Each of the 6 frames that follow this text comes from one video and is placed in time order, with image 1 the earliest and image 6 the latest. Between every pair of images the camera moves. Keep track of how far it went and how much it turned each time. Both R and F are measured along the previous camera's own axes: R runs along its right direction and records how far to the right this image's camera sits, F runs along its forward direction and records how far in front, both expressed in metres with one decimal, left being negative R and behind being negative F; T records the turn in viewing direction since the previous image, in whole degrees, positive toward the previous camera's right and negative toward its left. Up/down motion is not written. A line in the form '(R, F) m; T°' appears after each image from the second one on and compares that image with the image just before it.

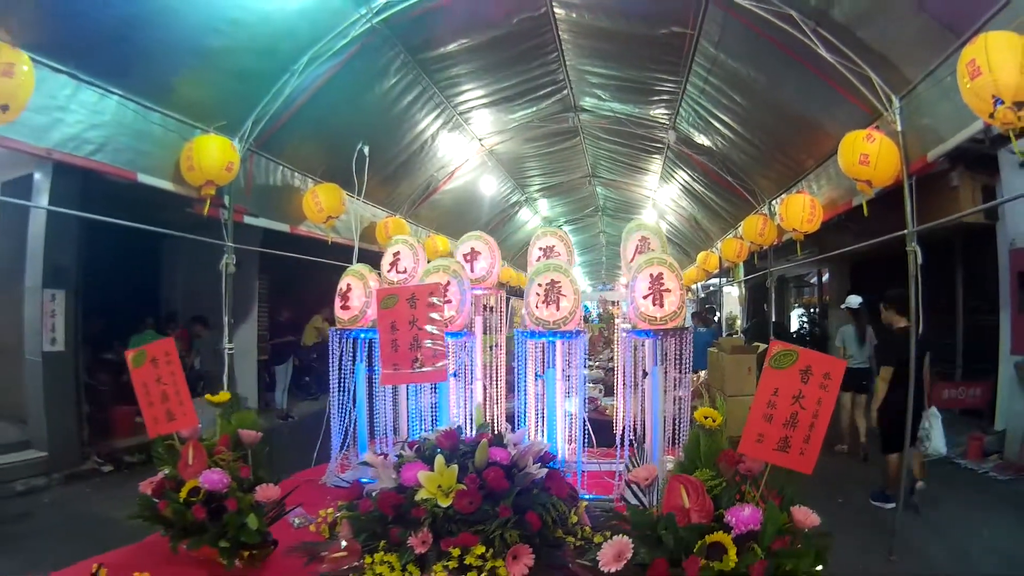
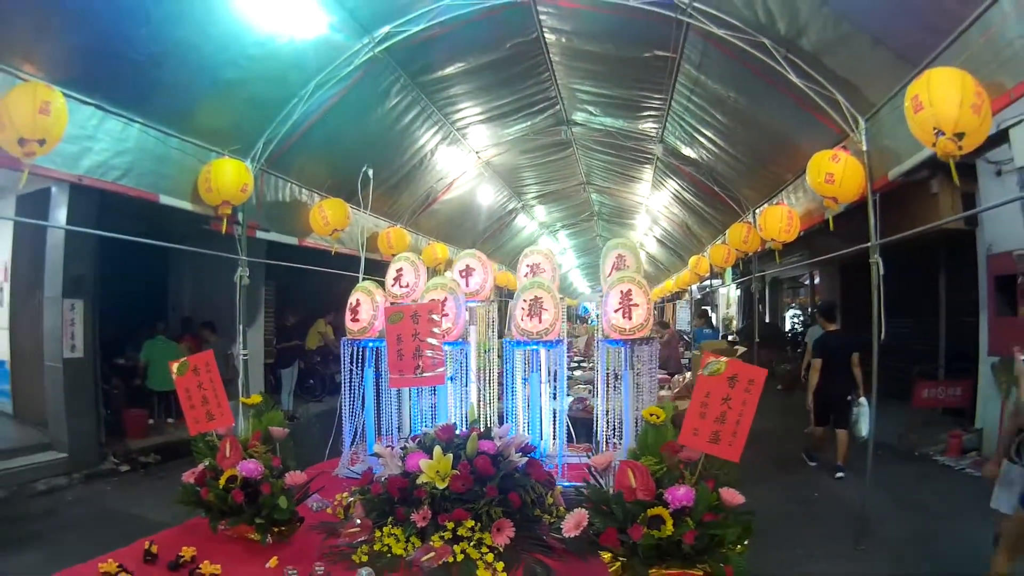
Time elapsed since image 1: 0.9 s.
(+0.1, -0.3) m; 0°
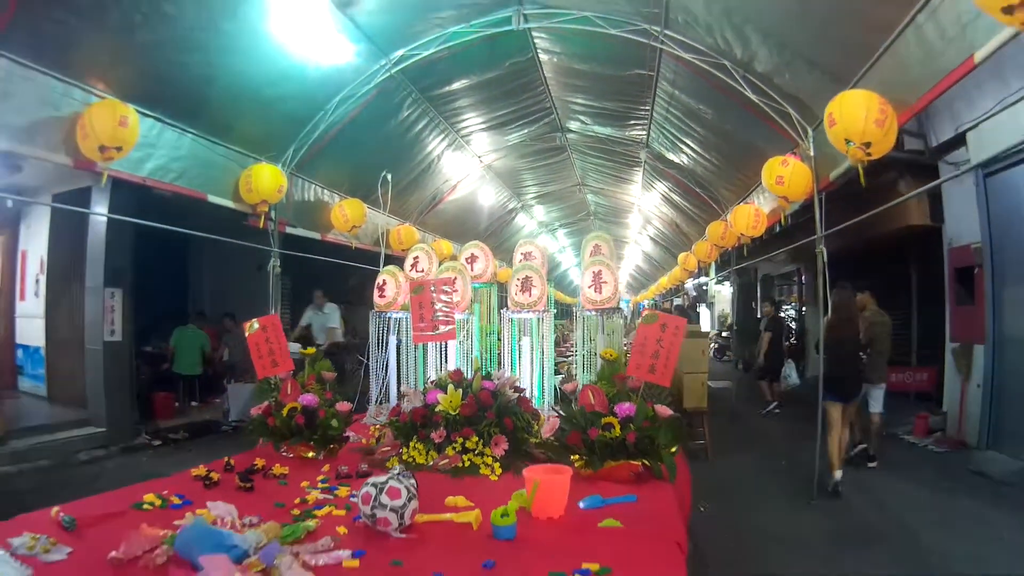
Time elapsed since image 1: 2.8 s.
(0.0, -0.6) m; 0°
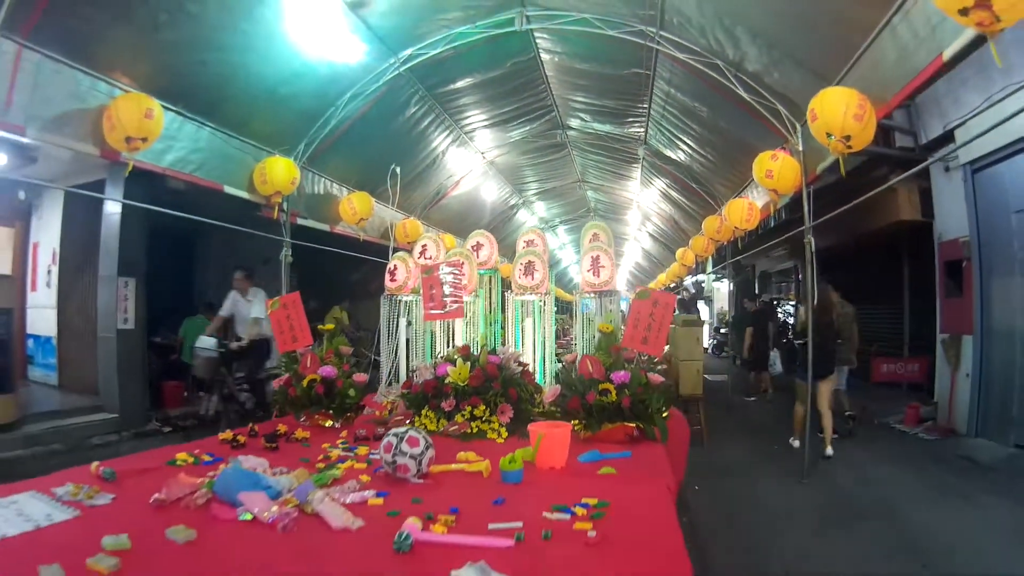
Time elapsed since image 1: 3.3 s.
(0.0, -0.2) m; 0°
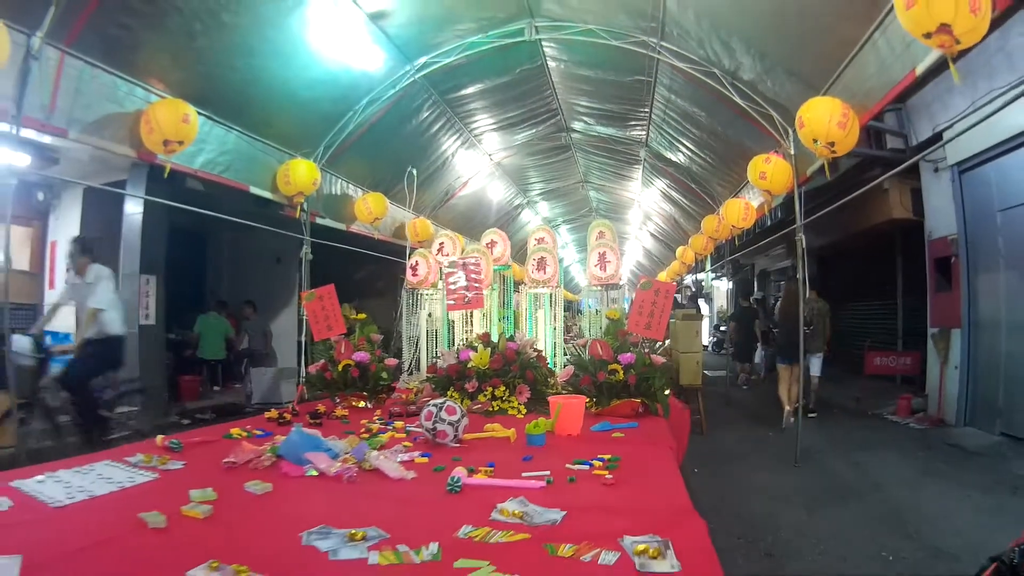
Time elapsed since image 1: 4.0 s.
(-0.1, -0.3) m; 0°
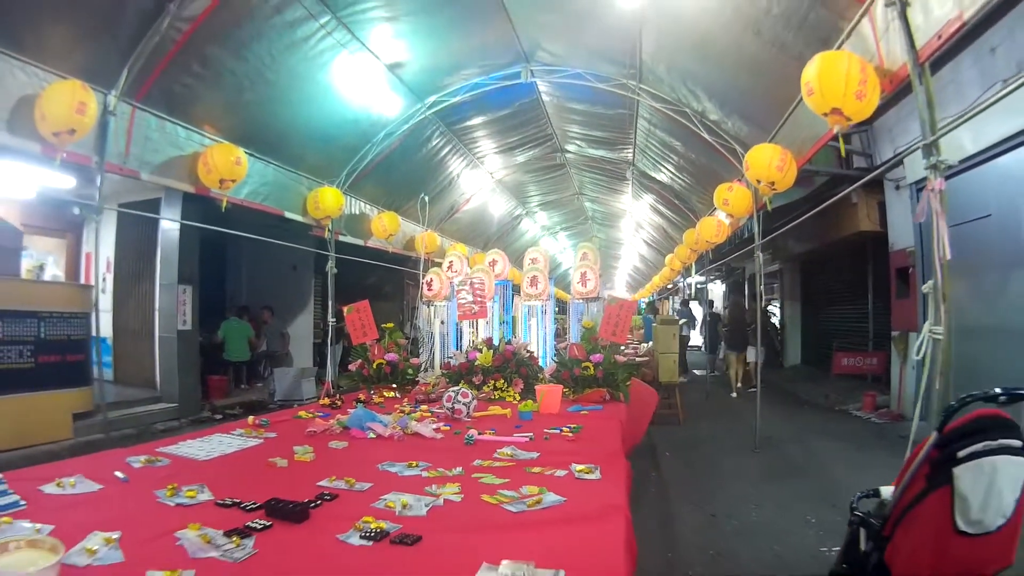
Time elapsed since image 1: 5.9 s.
(0.0, -0.8) m; 0°
